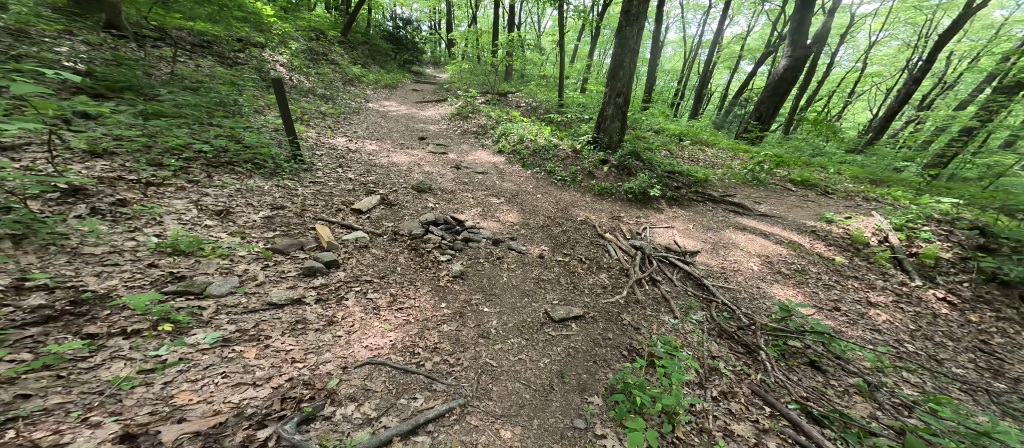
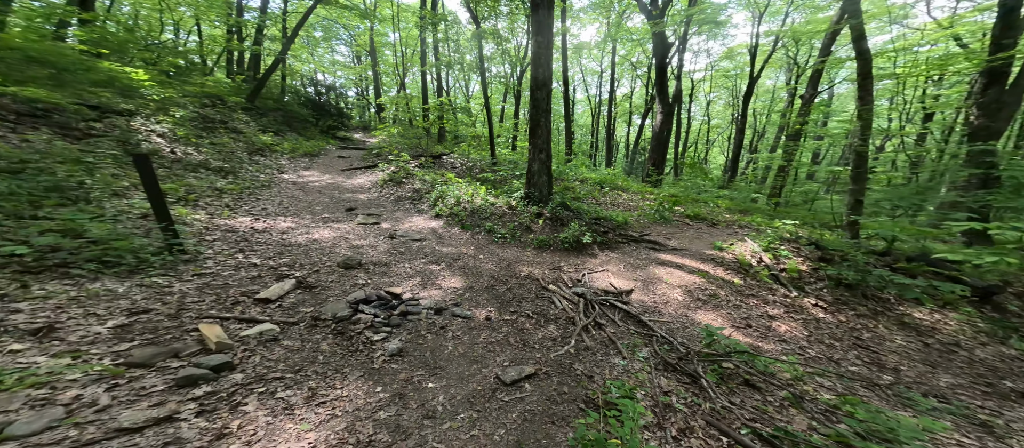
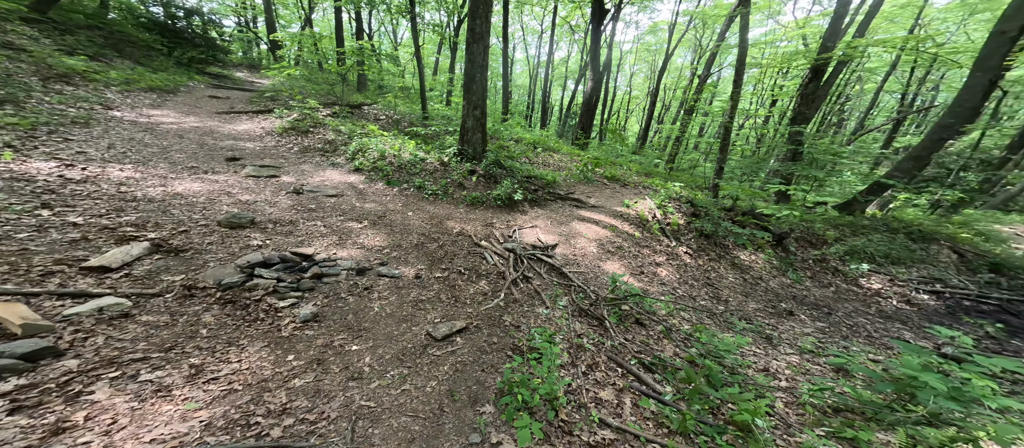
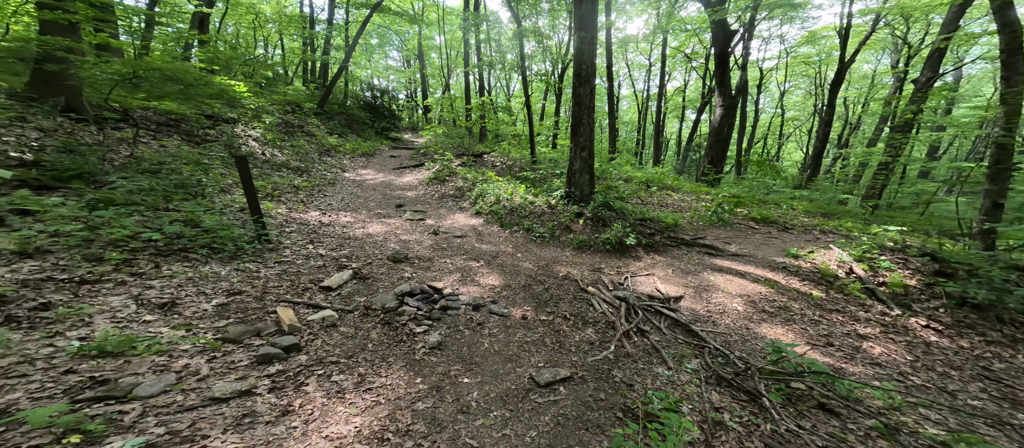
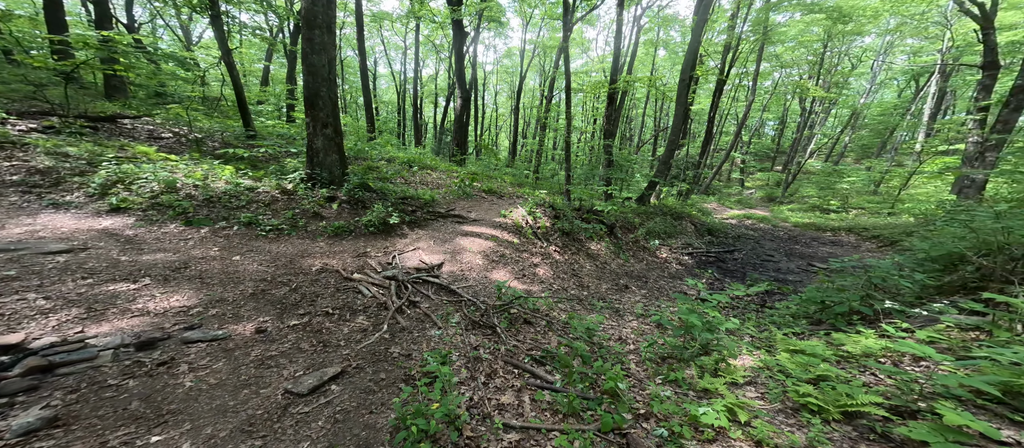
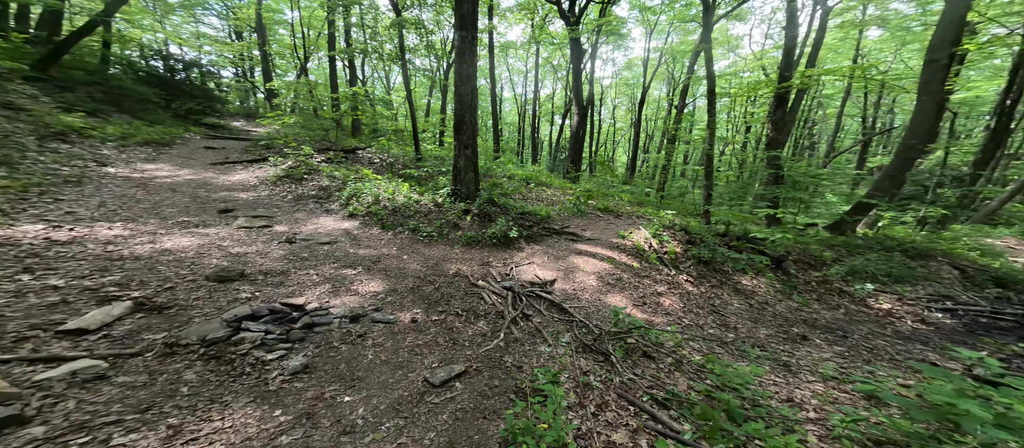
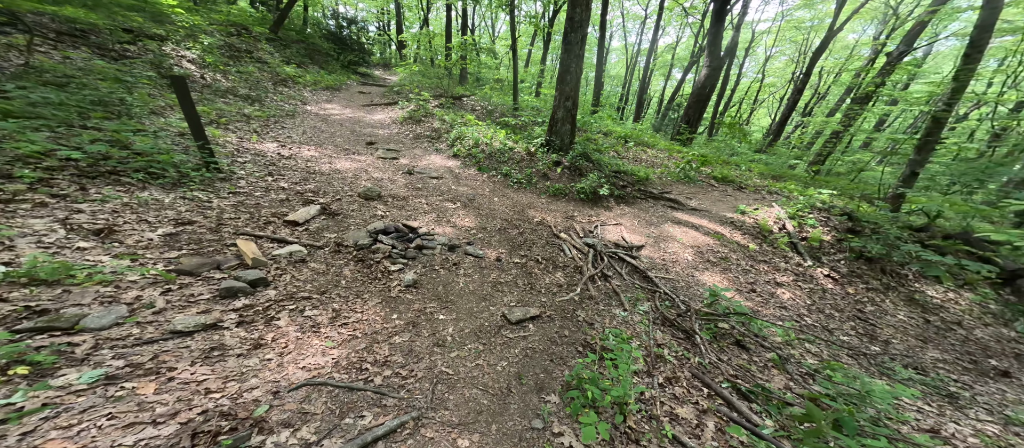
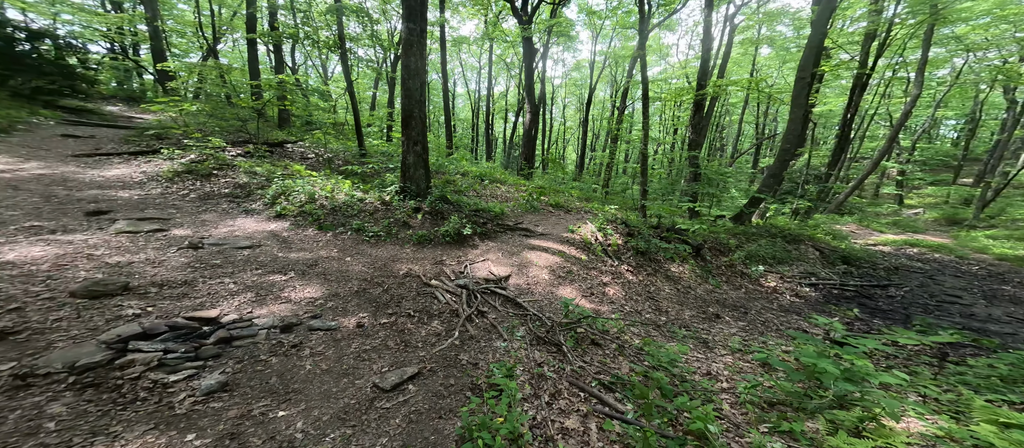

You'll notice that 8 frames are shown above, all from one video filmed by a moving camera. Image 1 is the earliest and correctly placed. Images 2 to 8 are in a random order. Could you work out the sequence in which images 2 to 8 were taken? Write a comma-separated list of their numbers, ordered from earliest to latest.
7, 3, 5, 8, 6, 2, 4
